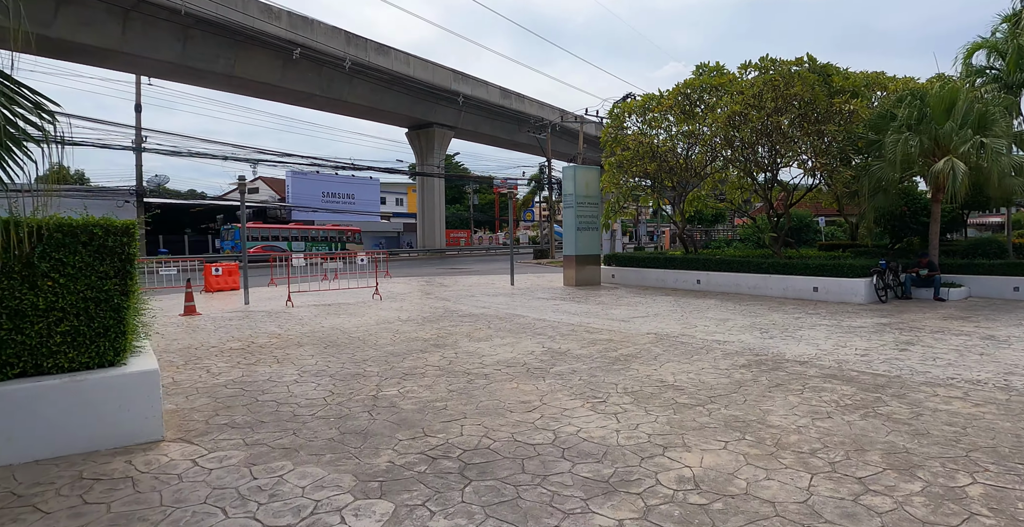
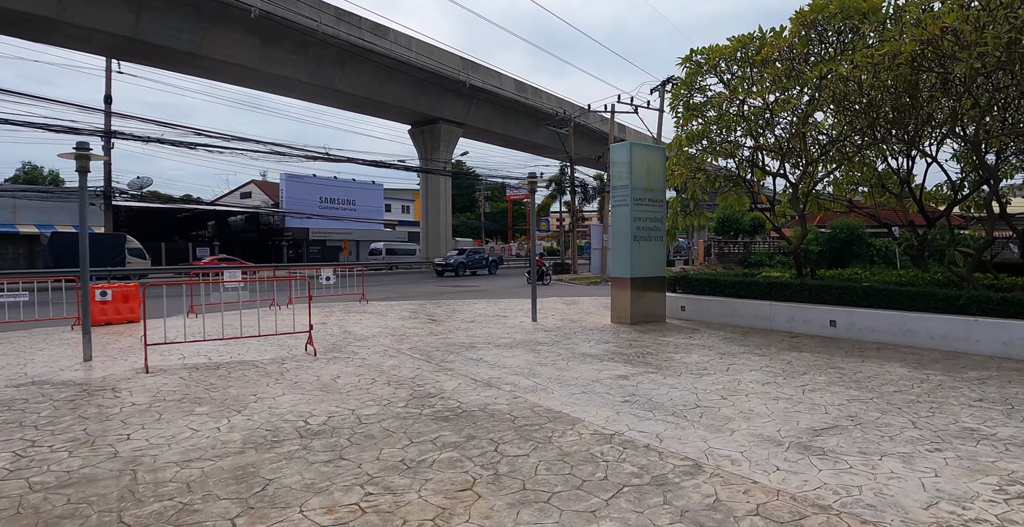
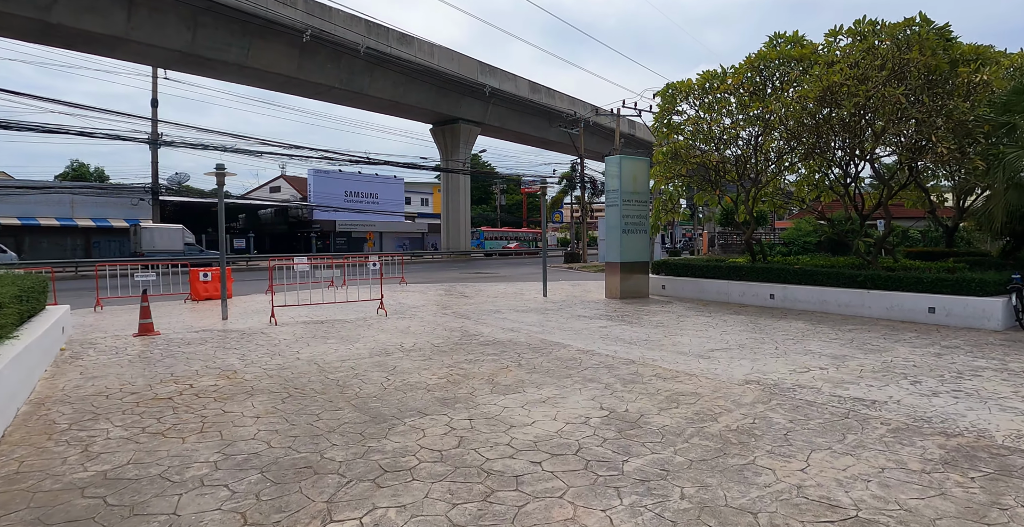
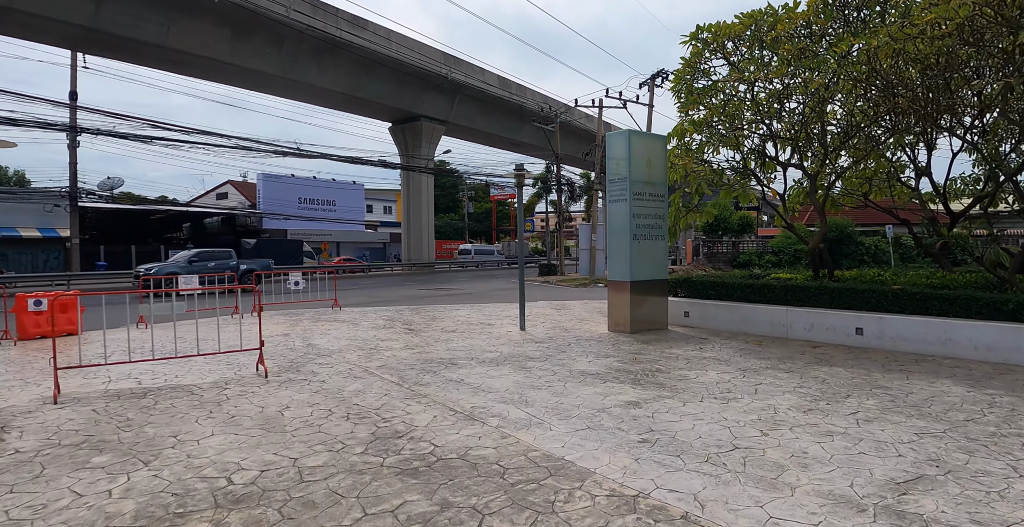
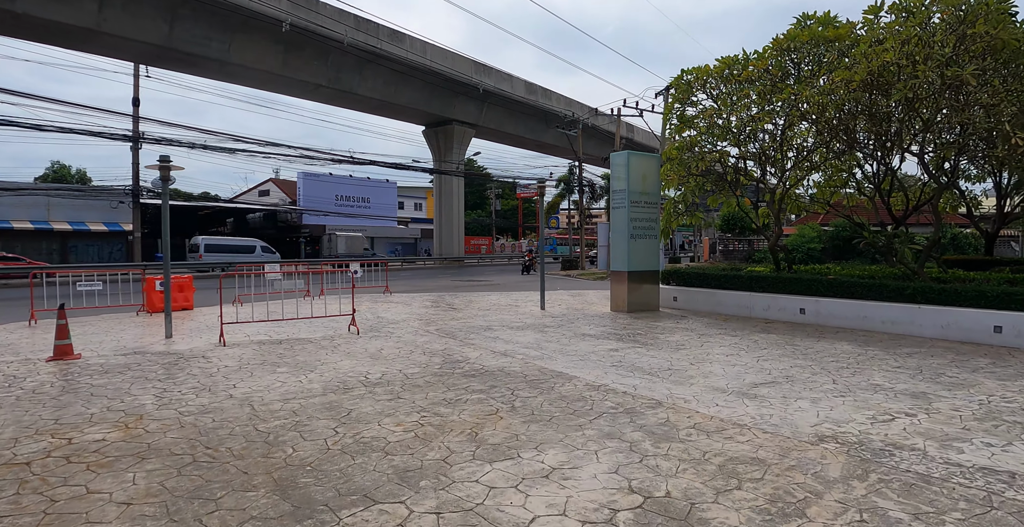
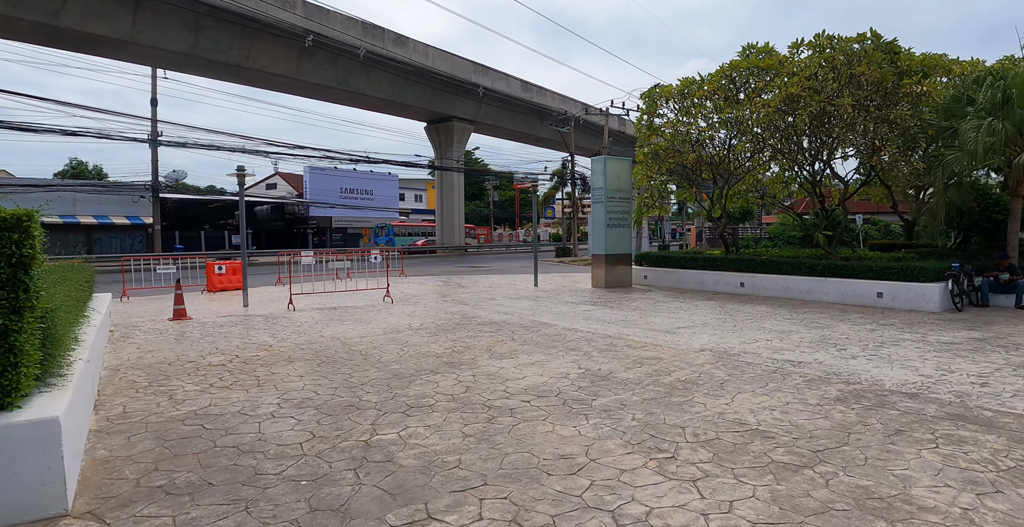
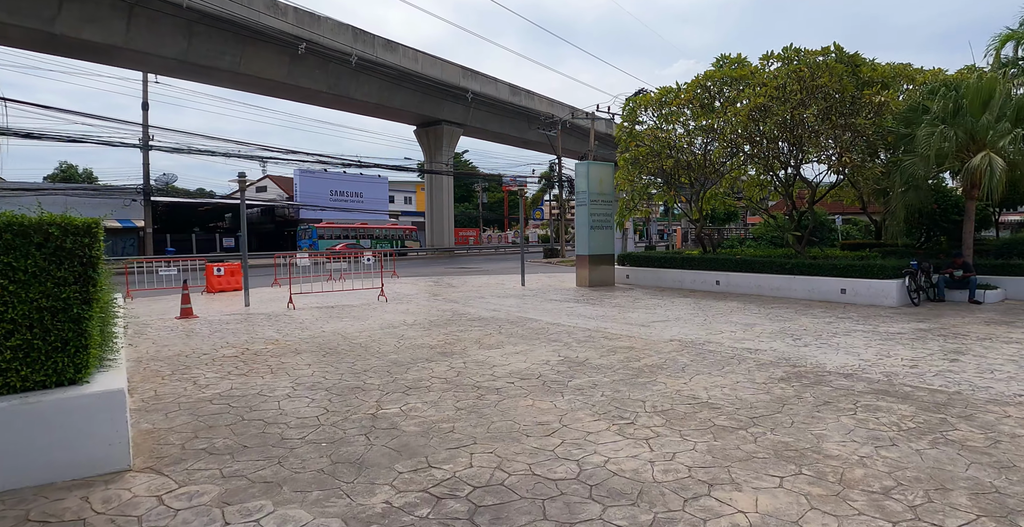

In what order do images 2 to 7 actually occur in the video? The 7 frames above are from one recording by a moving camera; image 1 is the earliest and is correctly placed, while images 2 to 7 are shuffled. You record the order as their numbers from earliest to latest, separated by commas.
7, 6, 3, 5, 2, 4
